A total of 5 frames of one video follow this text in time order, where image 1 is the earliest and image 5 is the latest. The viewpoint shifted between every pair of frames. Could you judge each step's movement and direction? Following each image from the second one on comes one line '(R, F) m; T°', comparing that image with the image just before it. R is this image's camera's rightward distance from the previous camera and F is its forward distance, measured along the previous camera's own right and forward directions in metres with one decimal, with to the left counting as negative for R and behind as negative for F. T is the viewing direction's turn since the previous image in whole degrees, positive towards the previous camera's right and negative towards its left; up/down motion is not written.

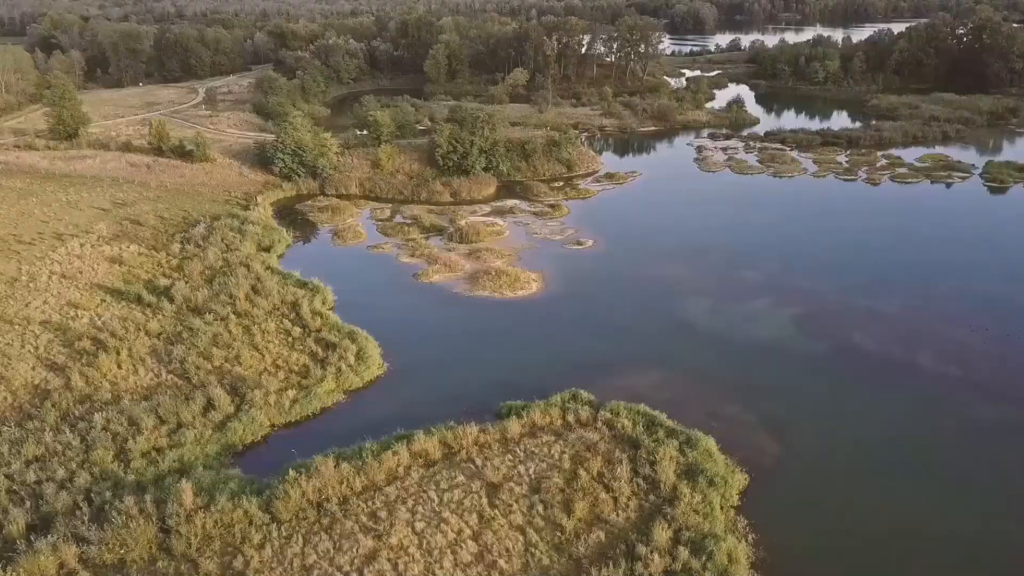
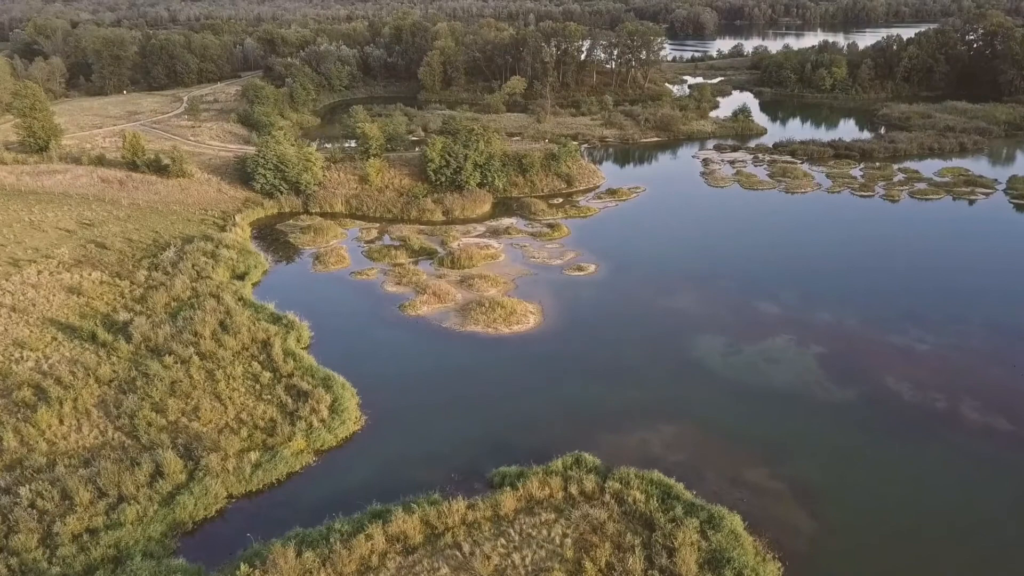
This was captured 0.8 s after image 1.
(+0.1, +2.9) m; 0°
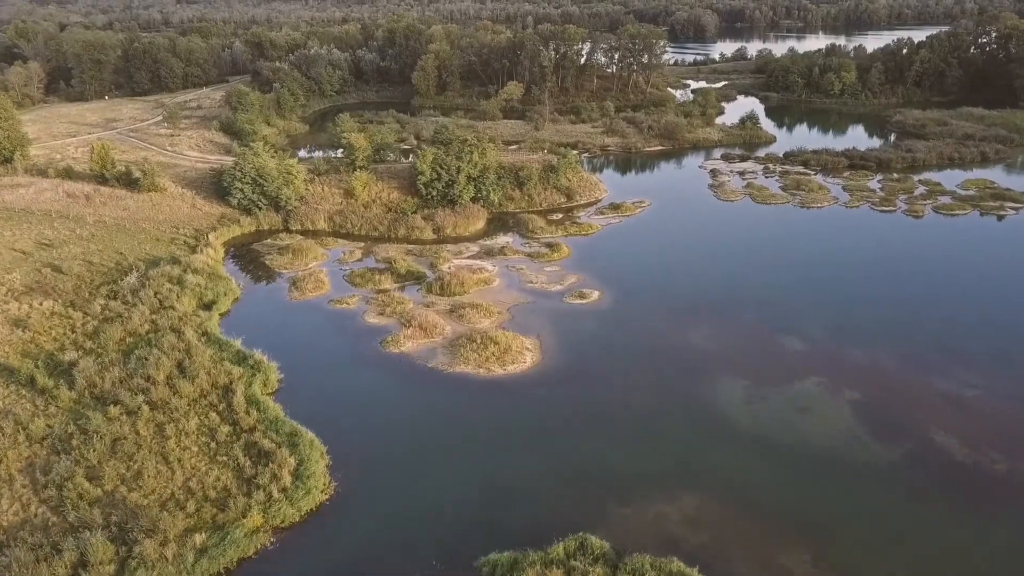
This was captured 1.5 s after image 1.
(+0.1, +3.1) m; 0°
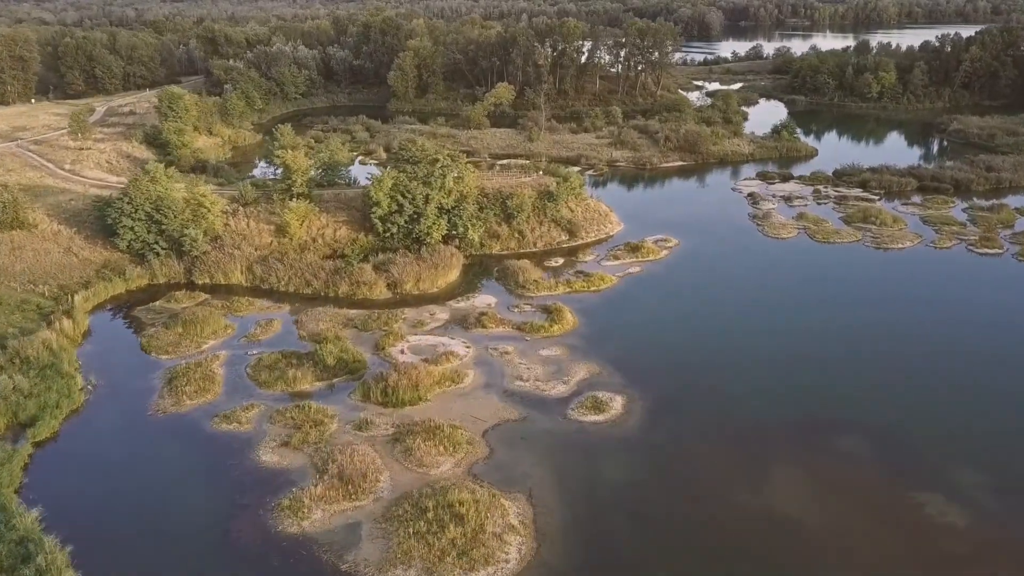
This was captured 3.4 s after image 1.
(+0.4, +10.6) m; 0°
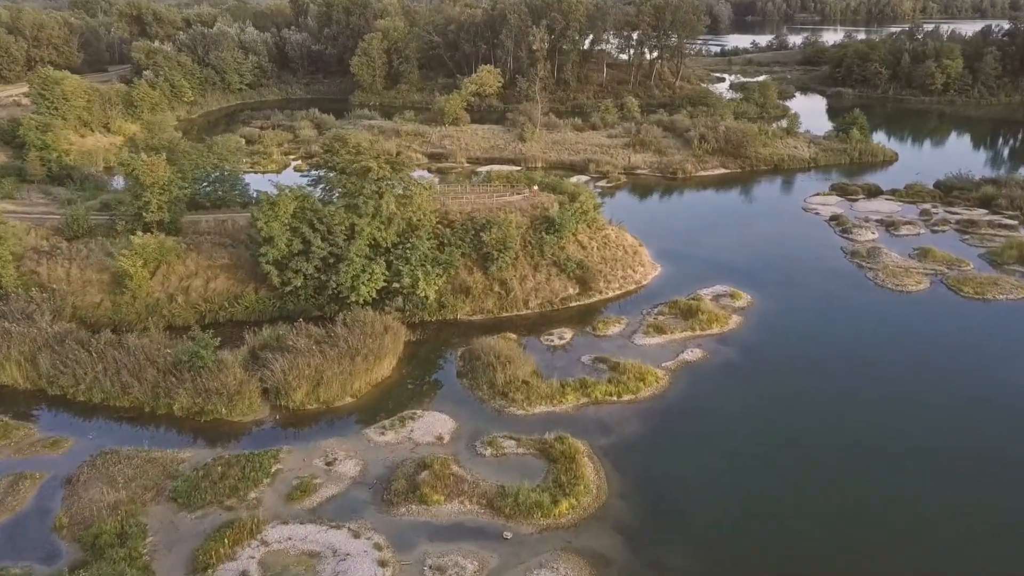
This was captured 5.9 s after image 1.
(+0.4, +12.6) m; 0°
